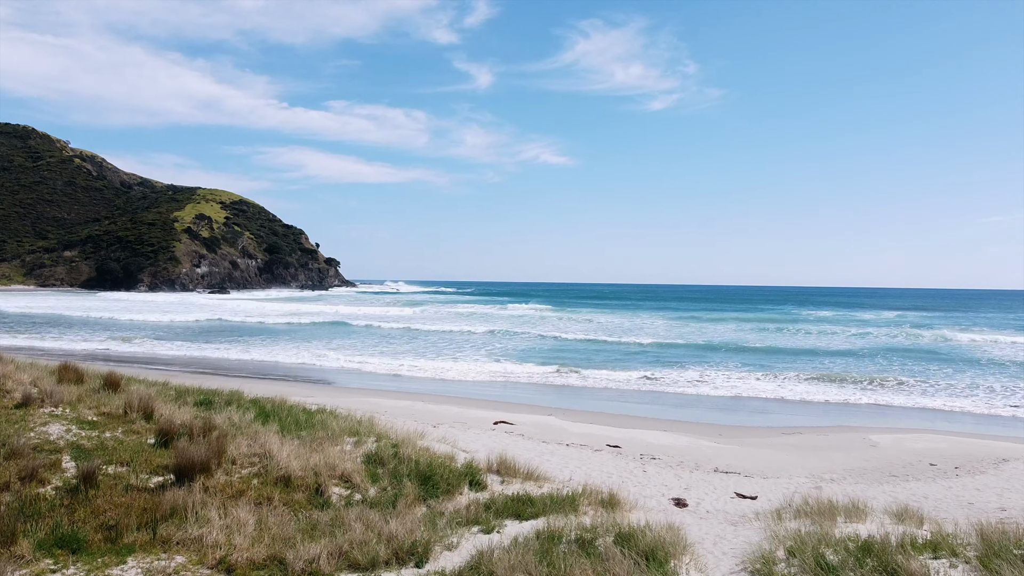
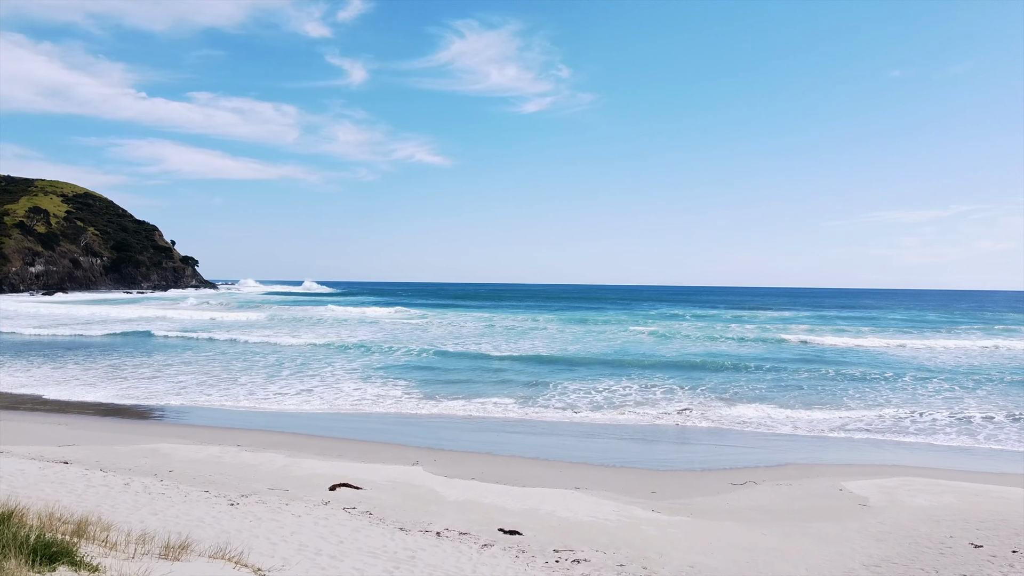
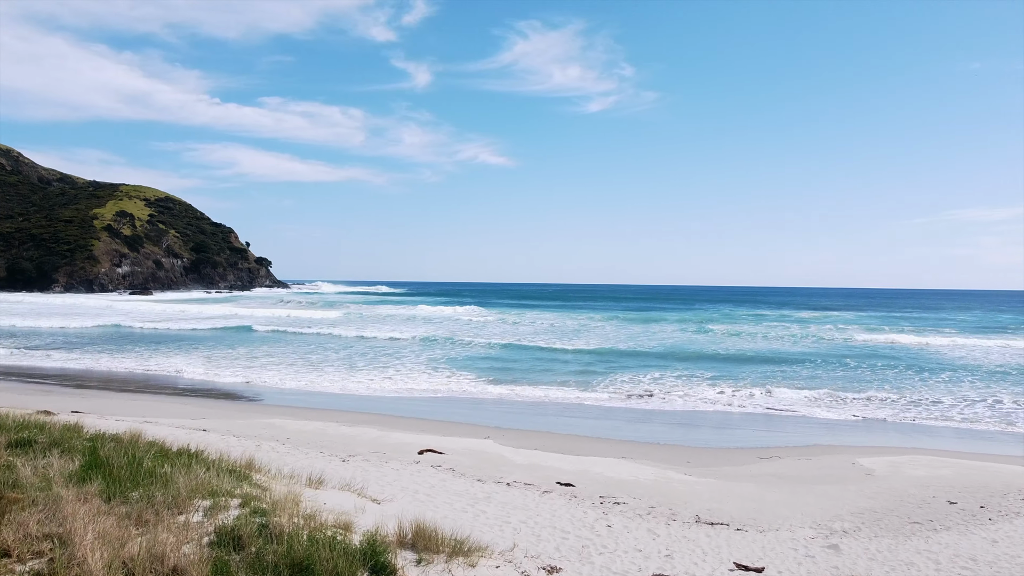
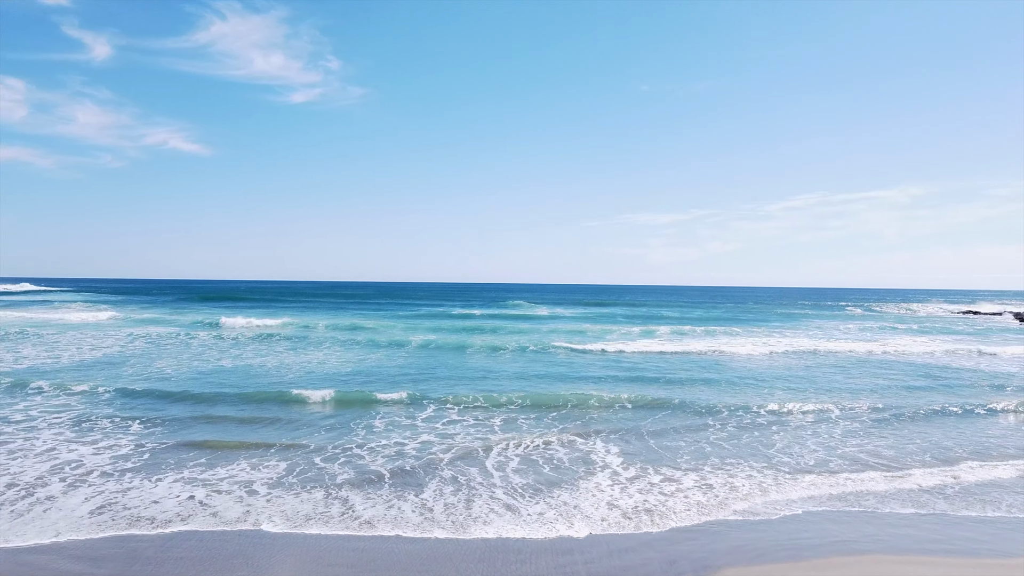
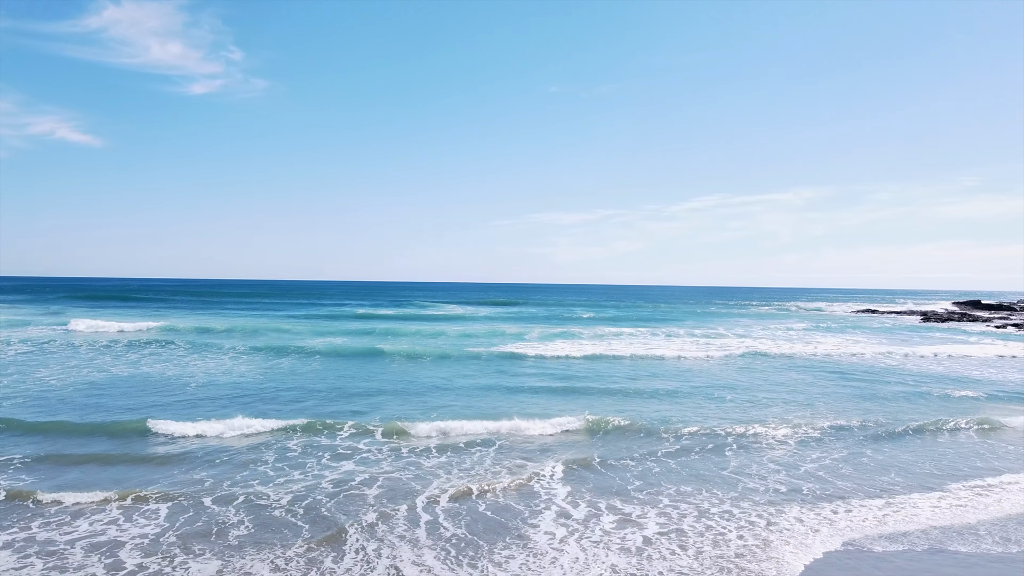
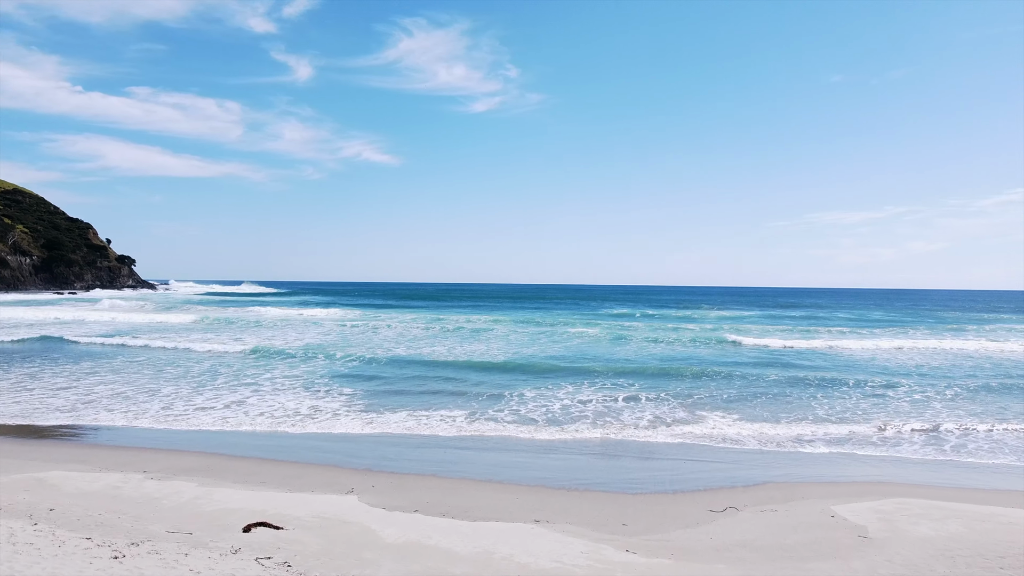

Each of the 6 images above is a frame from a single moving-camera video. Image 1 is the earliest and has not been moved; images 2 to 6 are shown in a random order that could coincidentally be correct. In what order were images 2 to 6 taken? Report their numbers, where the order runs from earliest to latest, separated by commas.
3, 2, 6, 4, 5
